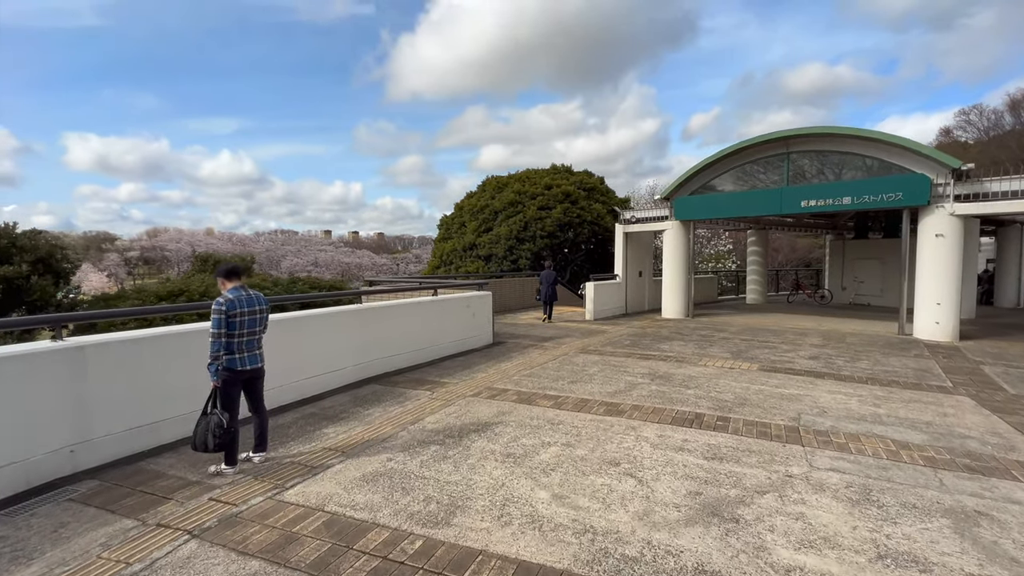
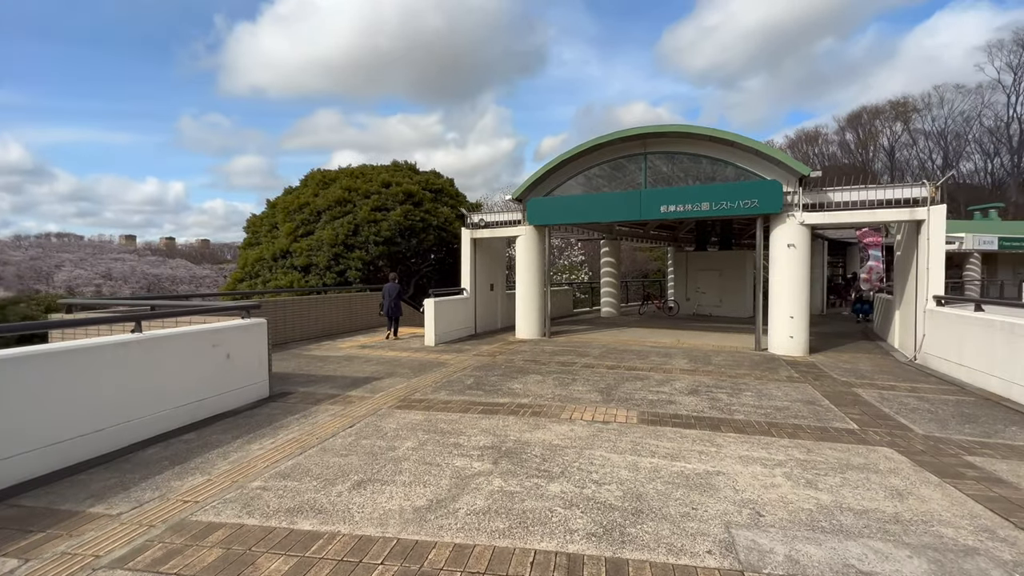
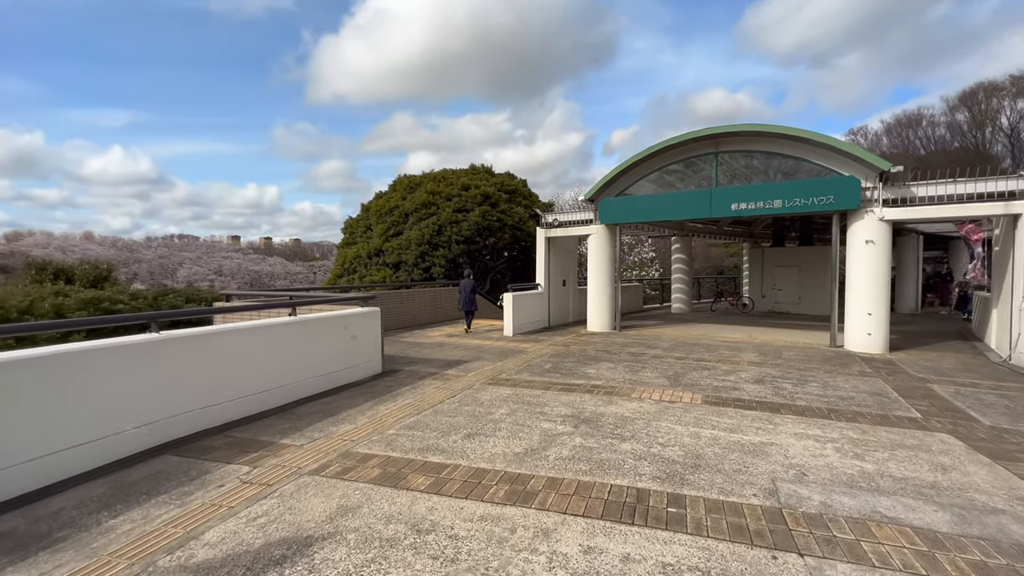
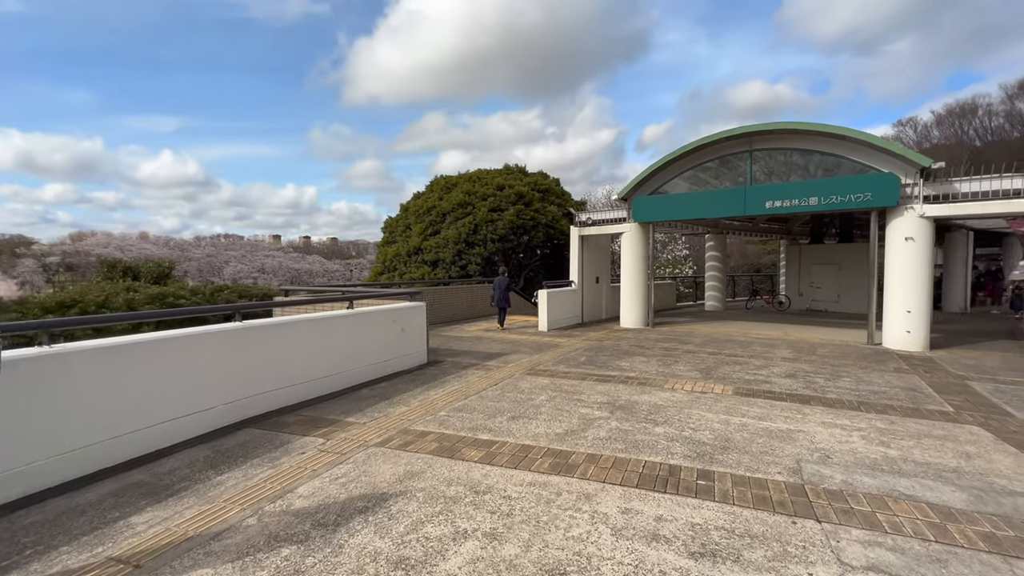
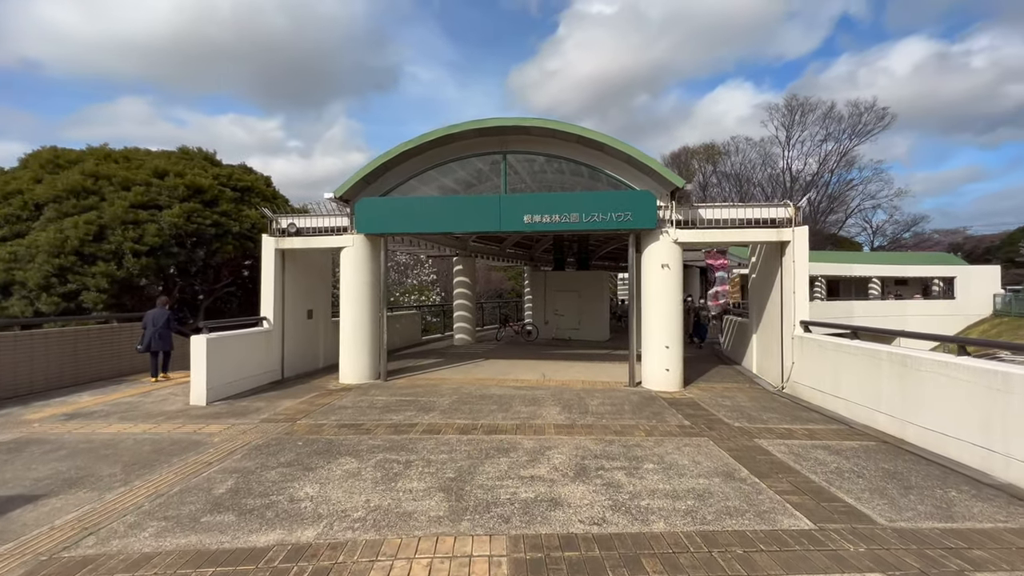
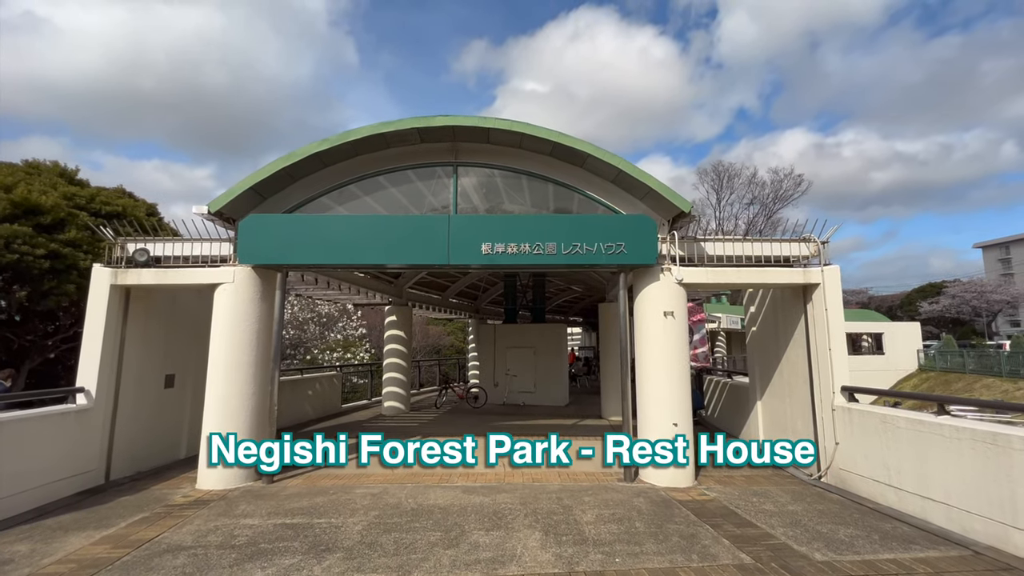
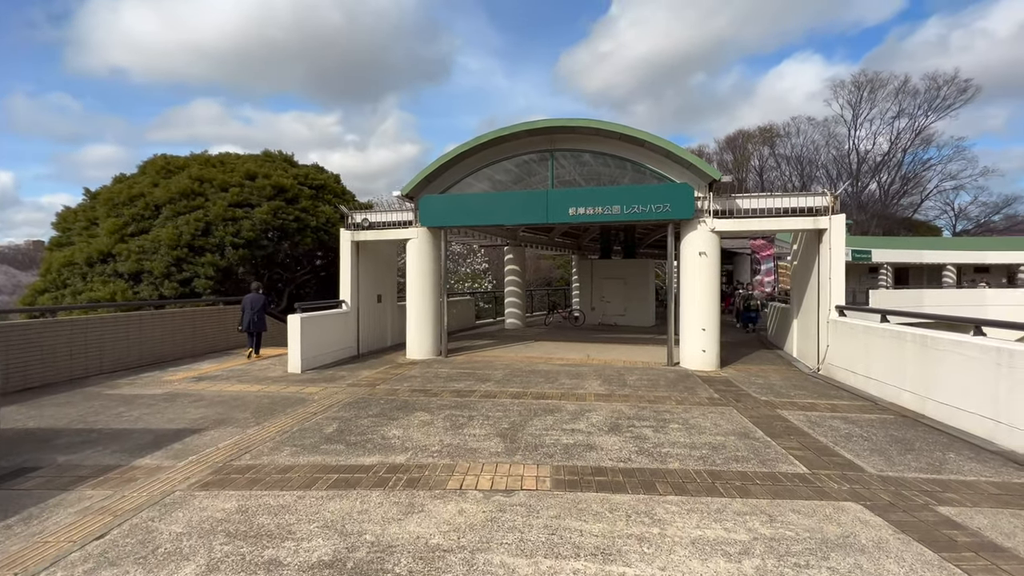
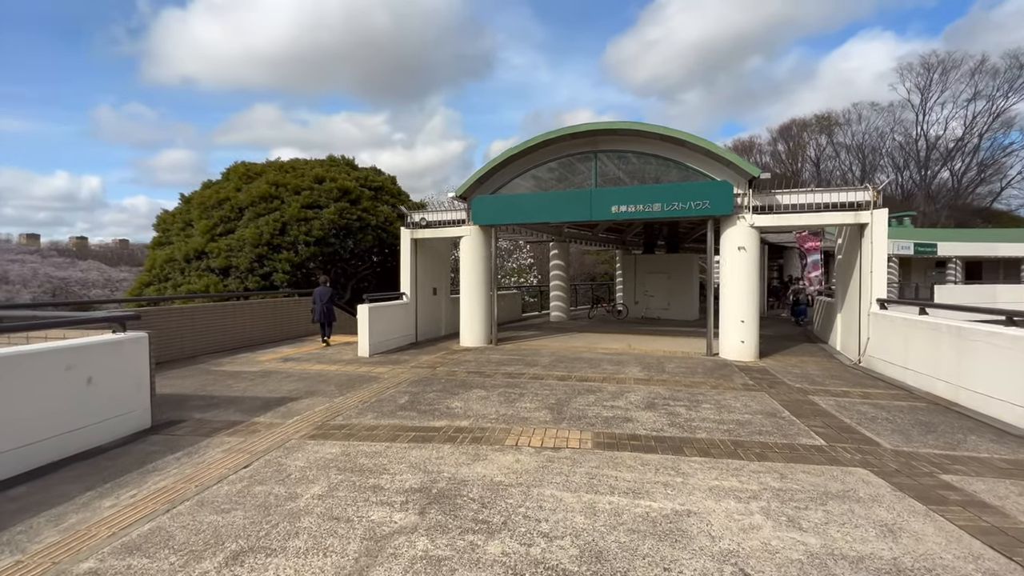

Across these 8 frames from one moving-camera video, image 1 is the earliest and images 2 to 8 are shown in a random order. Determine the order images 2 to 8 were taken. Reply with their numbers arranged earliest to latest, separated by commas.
4, 3, 2, 8, 7, 5, 6
